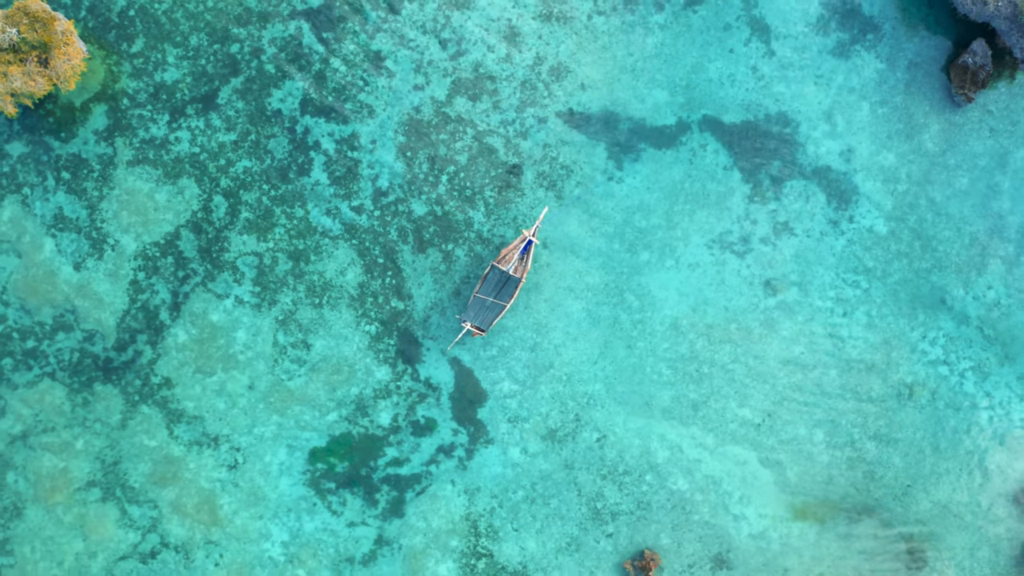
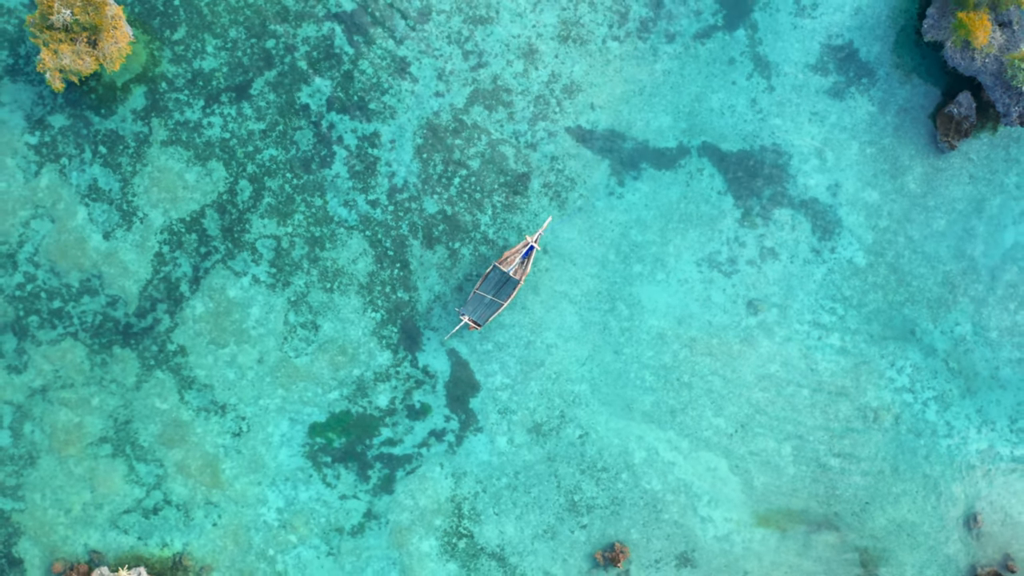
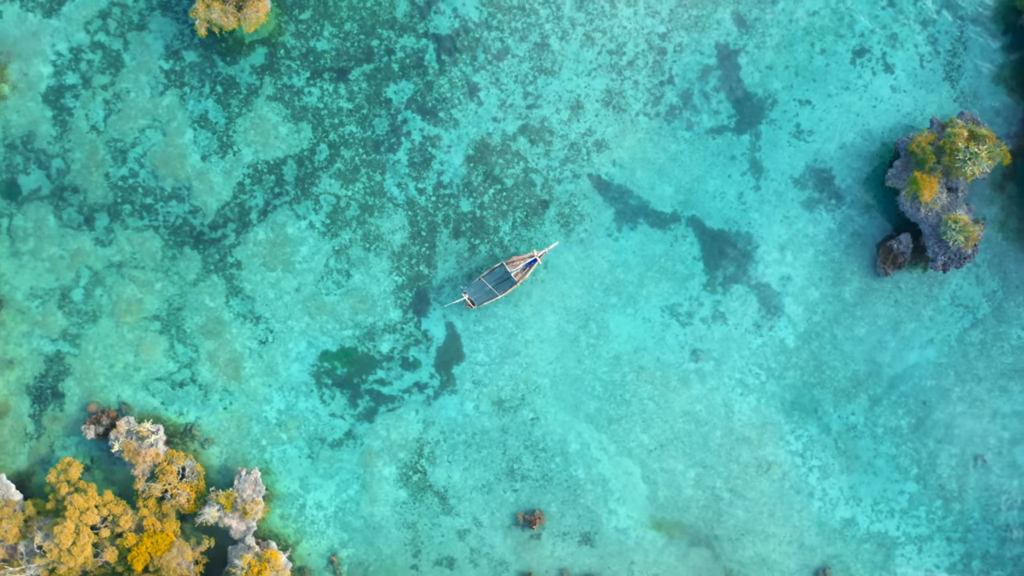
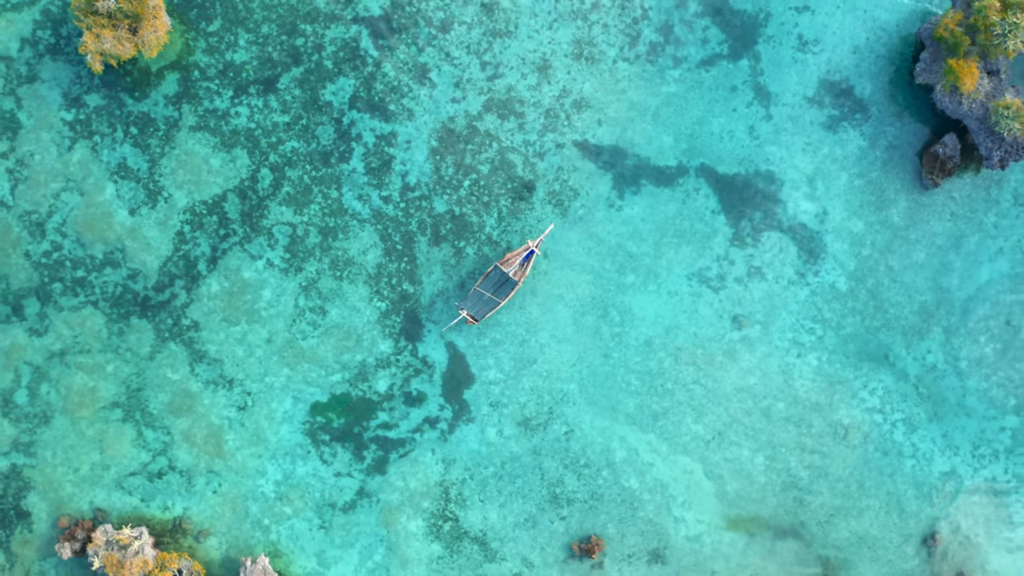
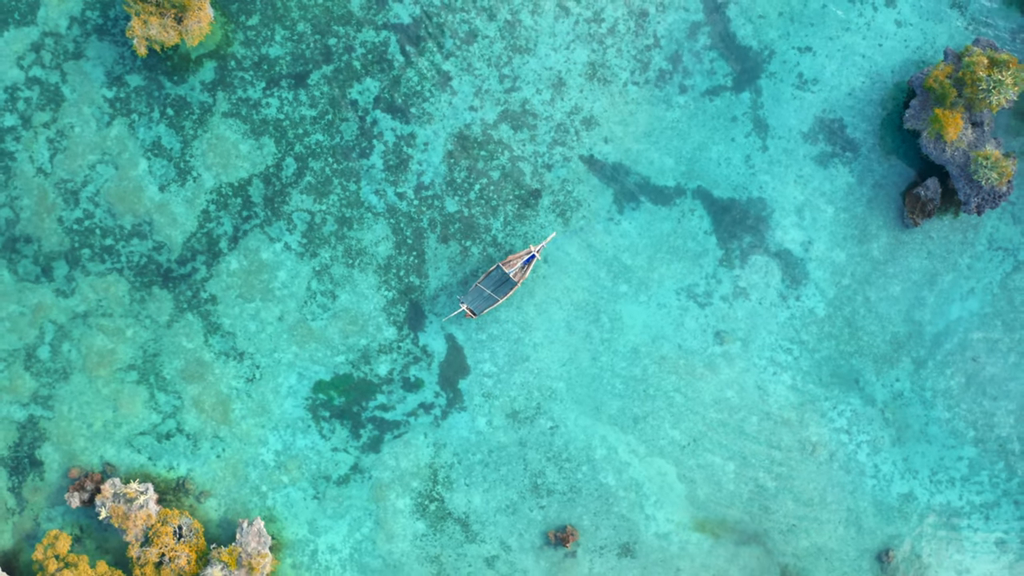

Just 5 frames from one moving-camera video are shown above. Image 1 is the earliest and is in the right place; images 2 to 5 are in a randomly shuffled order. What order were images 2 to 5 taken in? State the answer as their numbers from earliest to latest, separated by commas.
2, 4, 5, 3
